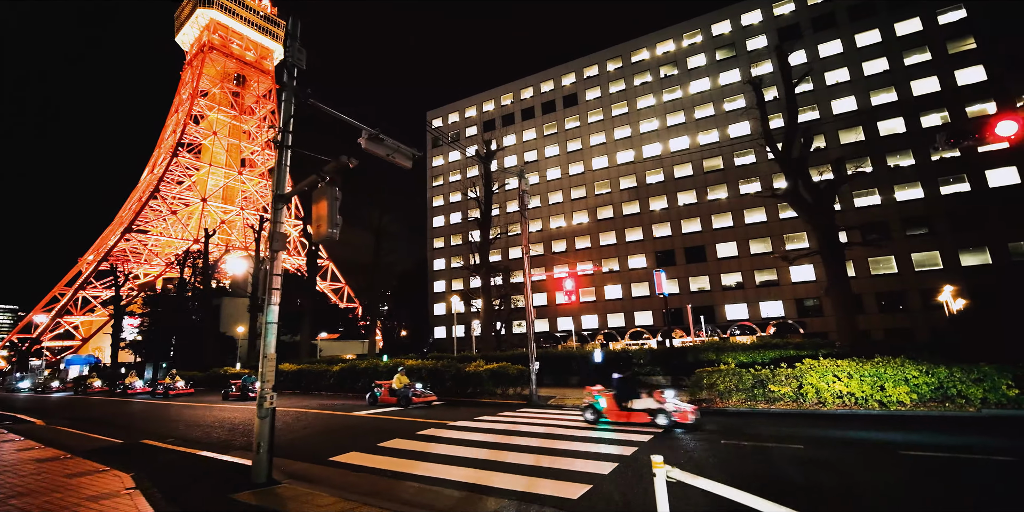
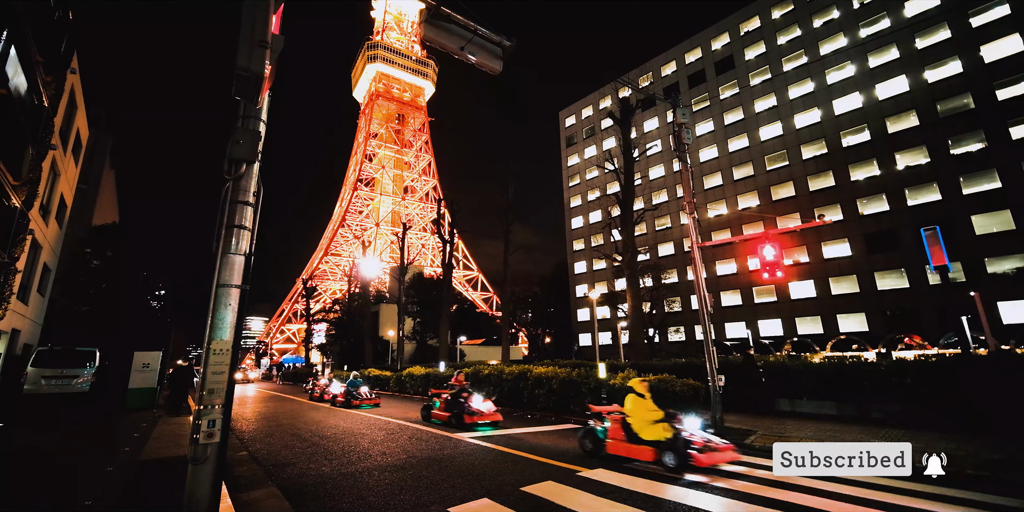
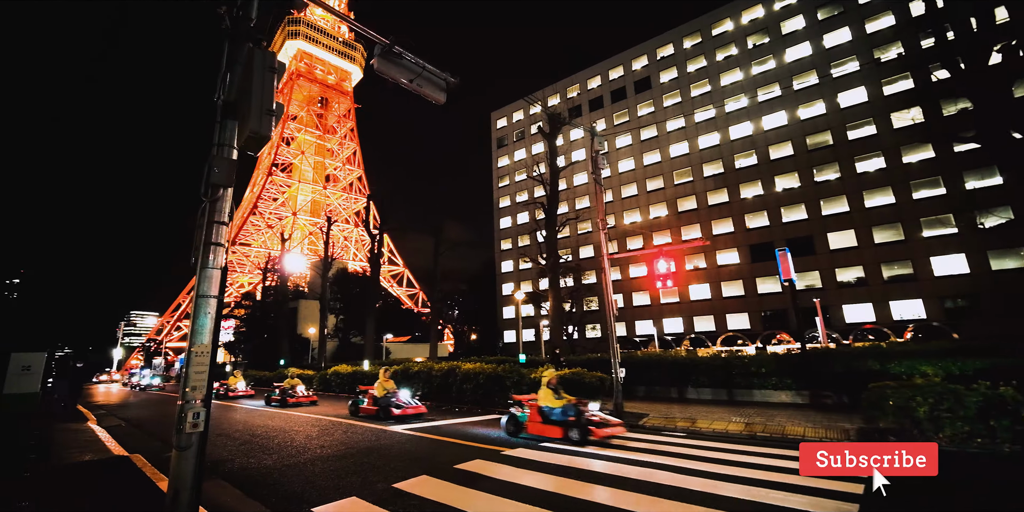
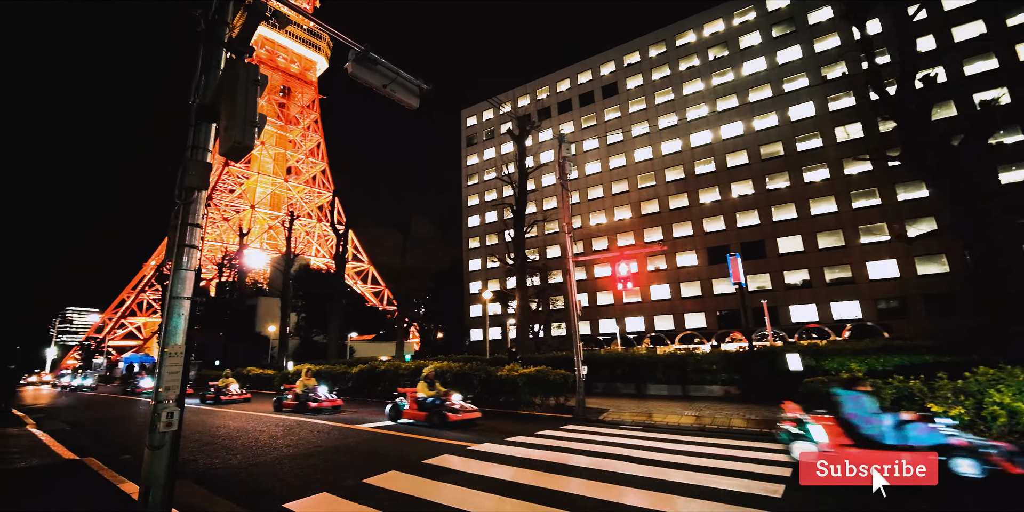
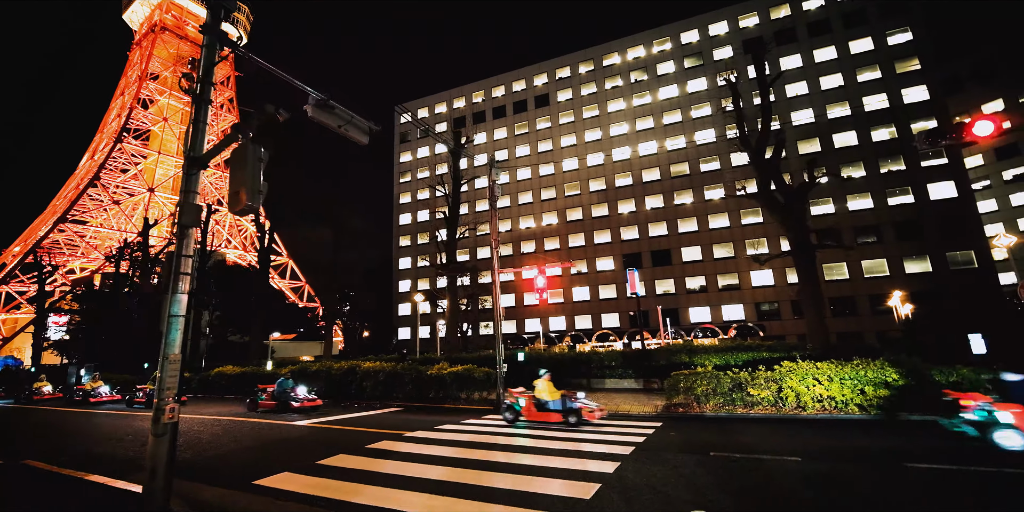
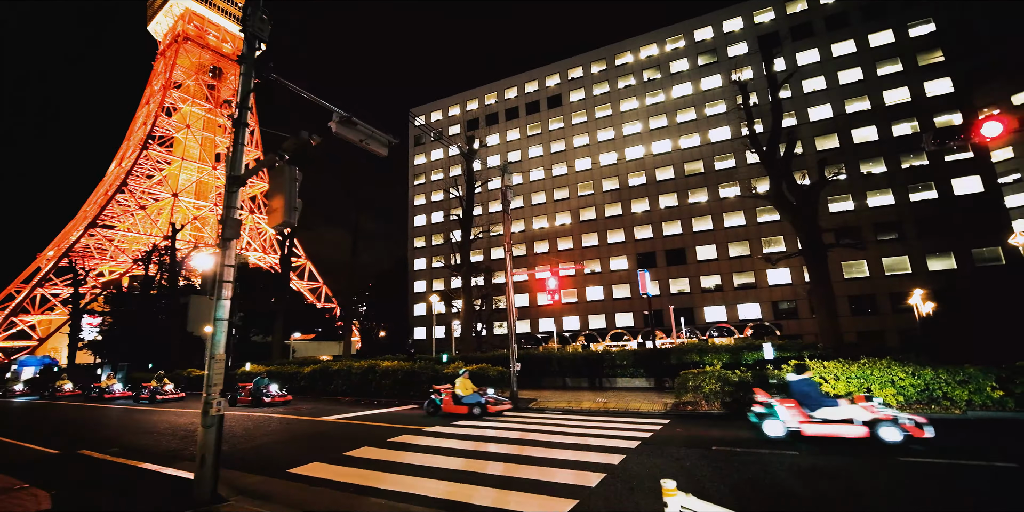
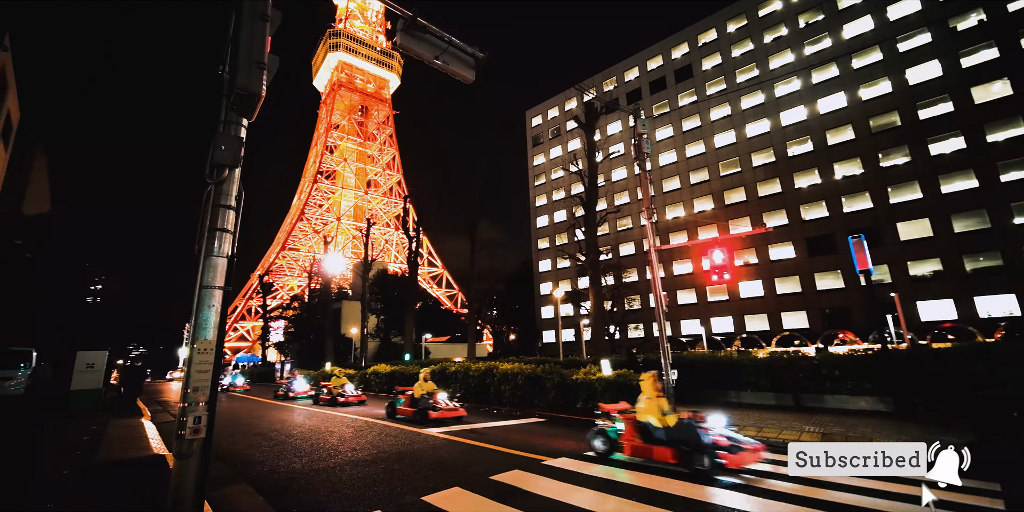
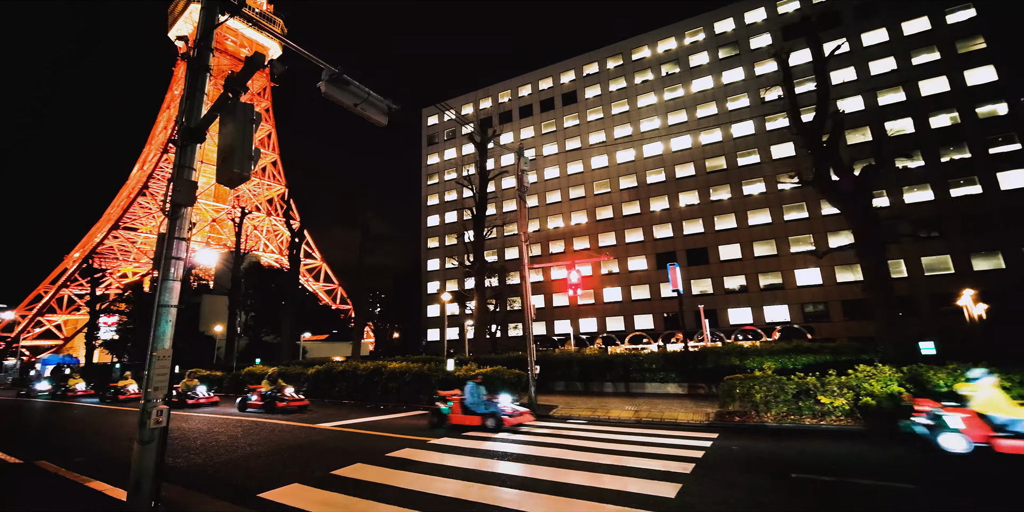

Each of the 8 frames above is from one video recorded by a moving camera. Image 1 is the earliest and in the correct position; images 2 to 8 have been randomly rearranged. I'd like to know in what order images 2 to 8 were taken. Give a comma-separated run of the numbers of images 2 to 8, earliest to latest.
6, 5, 8, 4, 3, 7, 2
